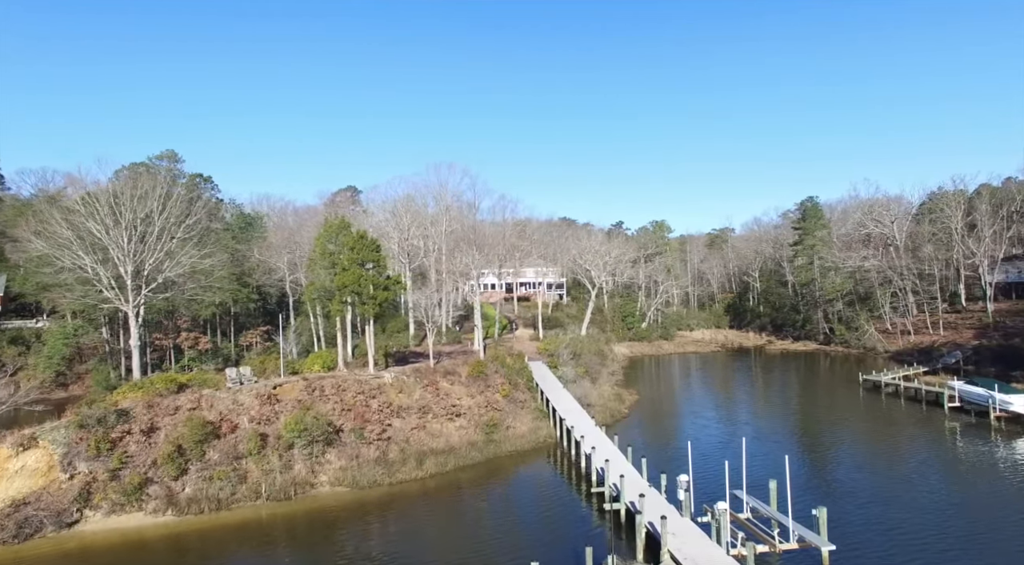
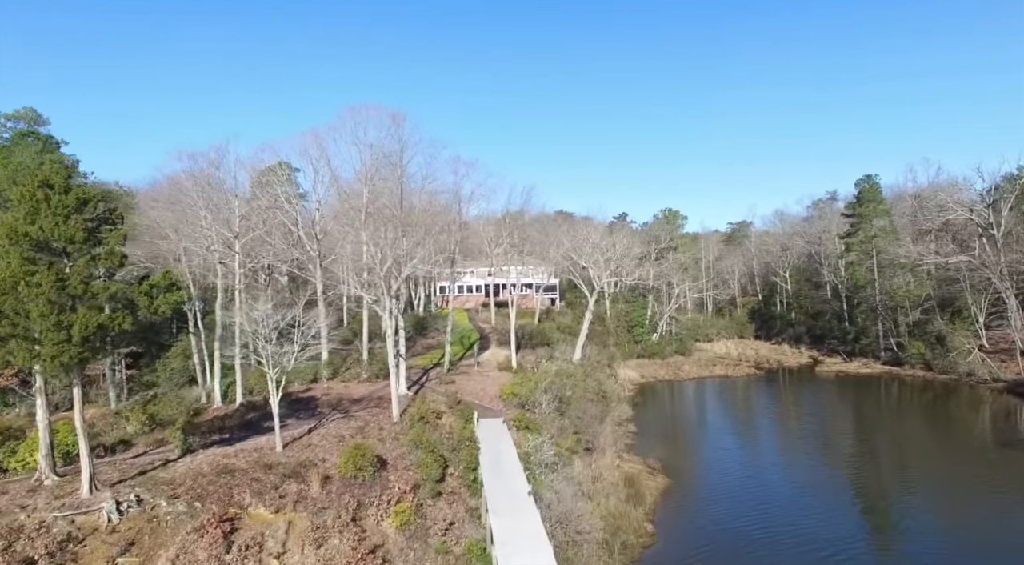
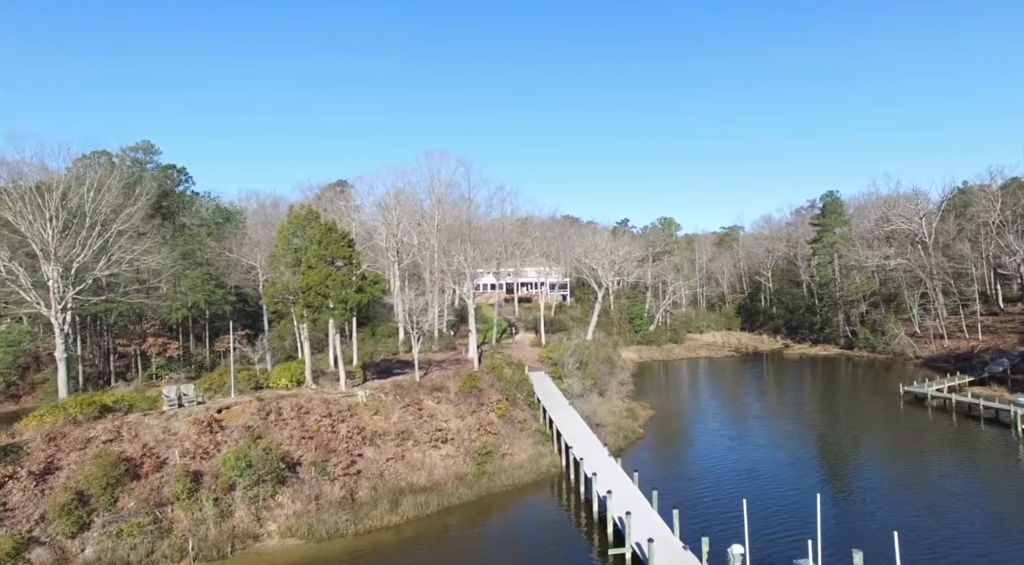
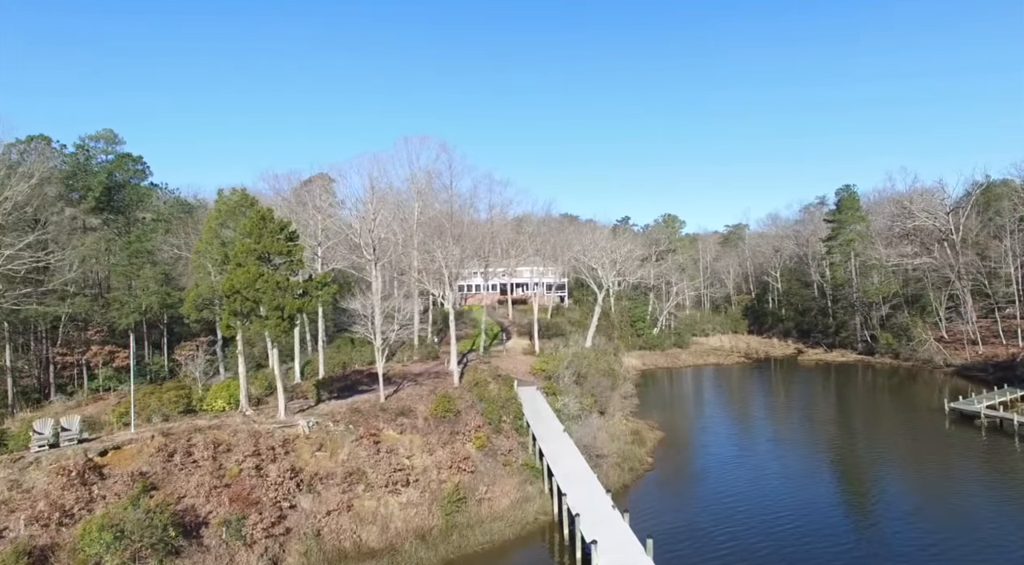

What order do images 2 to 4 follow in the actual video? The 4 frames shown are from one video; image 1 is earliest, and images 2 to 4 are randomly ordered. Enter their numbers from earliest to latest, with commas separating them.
3, 4, 2
